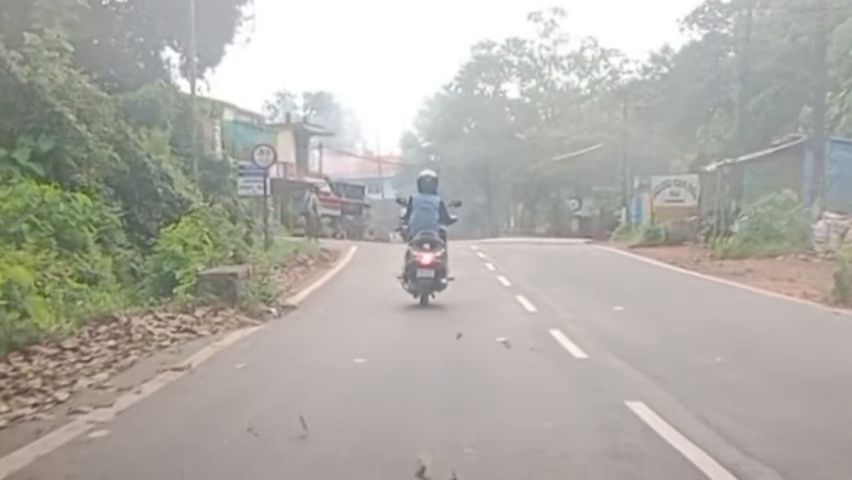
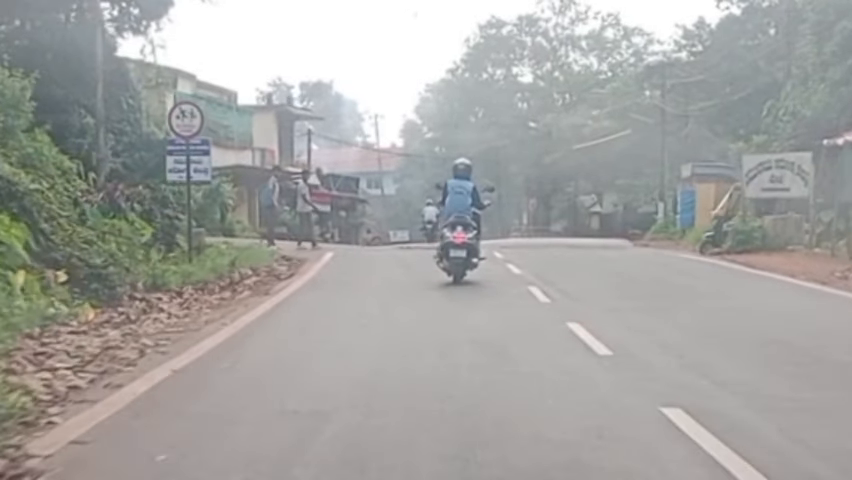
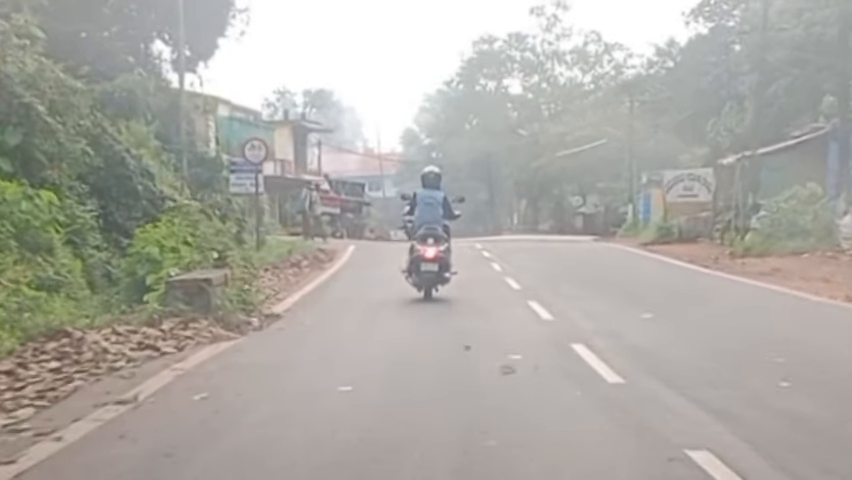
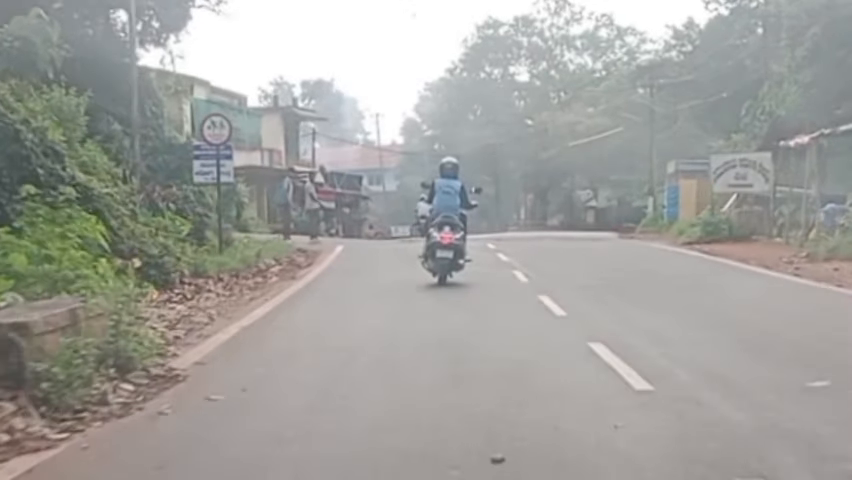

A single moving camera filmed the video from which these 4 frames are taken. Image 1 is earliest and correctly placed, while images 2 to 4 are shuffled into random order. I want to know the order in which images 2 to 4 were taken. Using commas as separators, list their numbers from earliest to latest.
3, 4, 2
